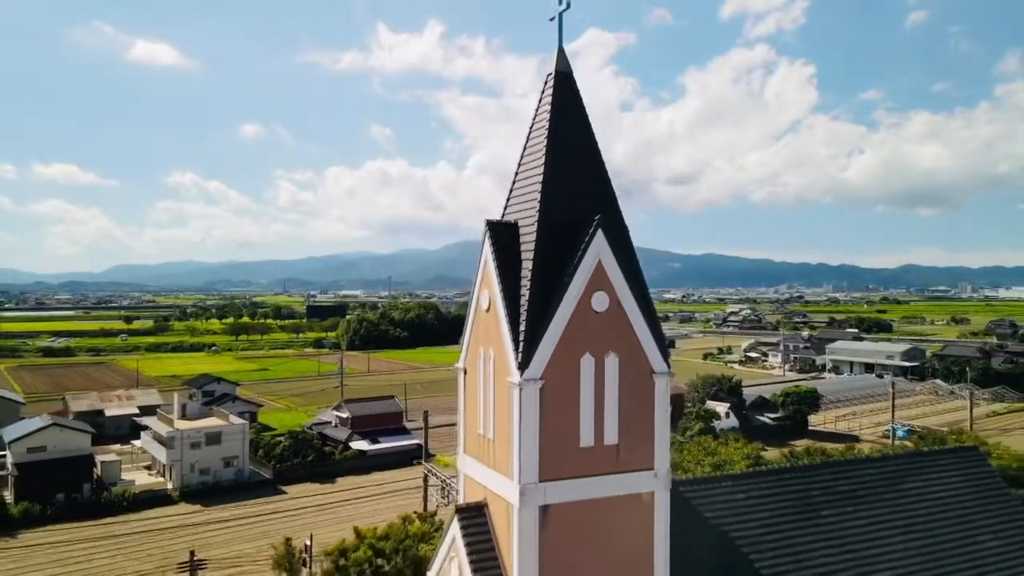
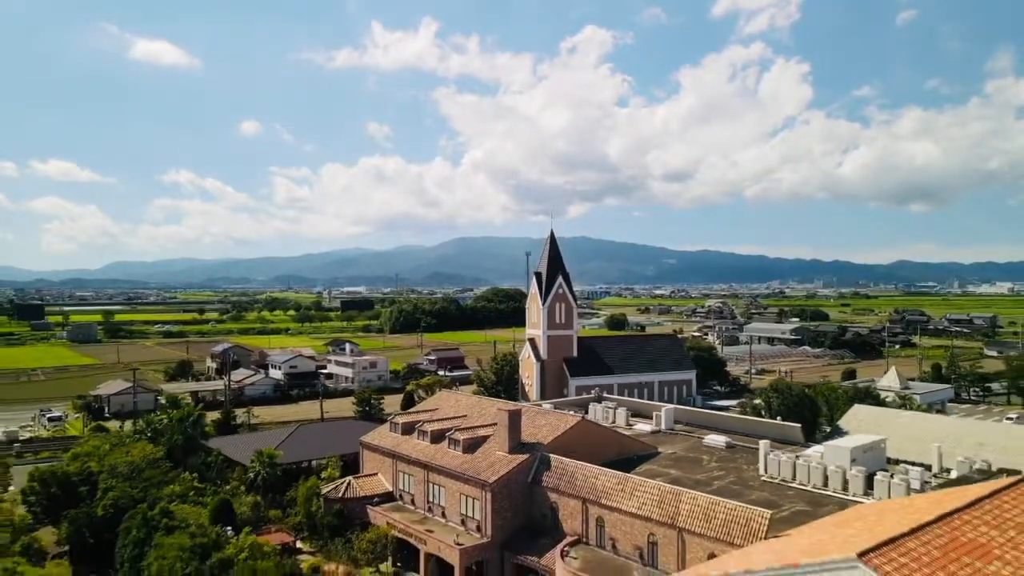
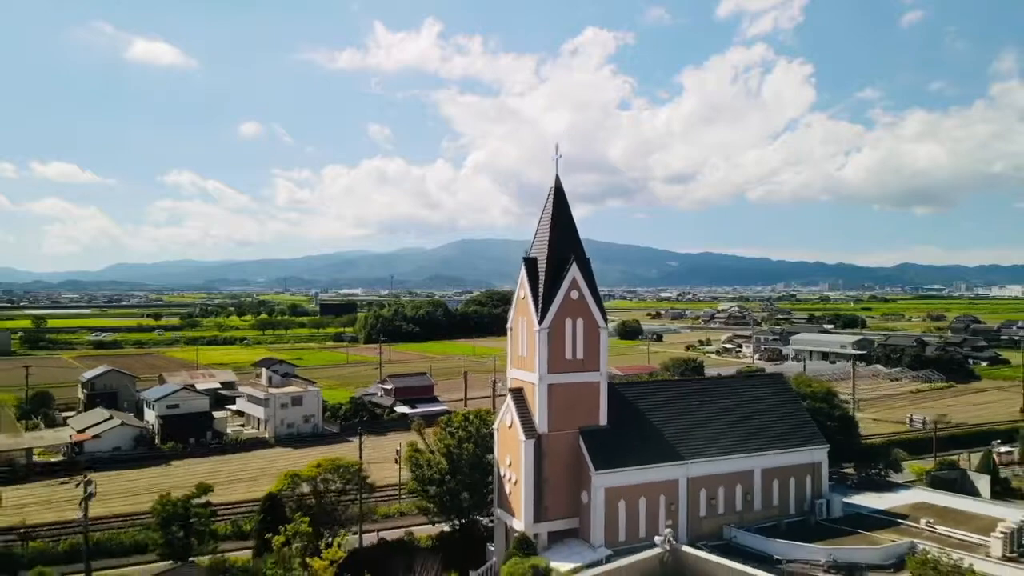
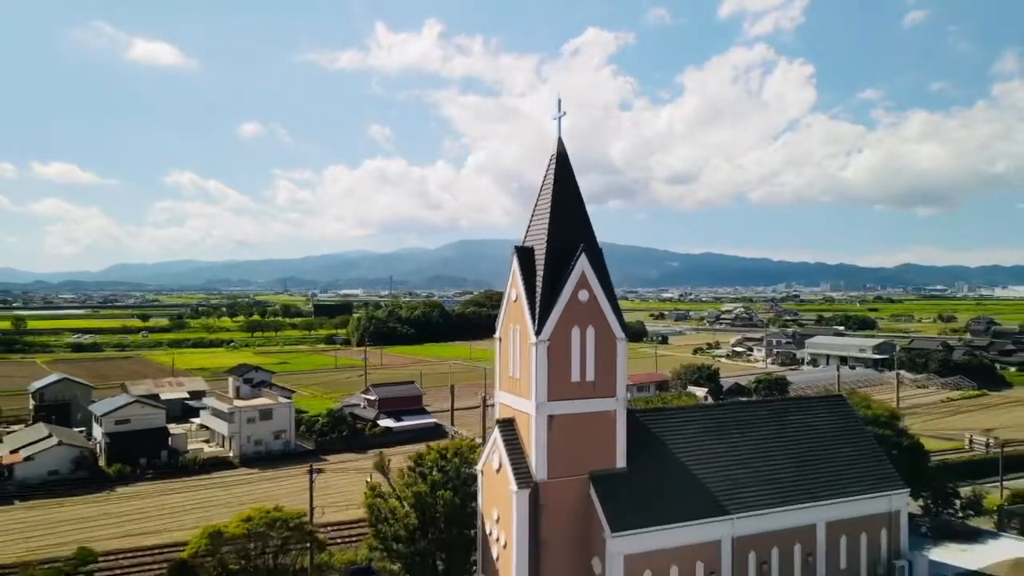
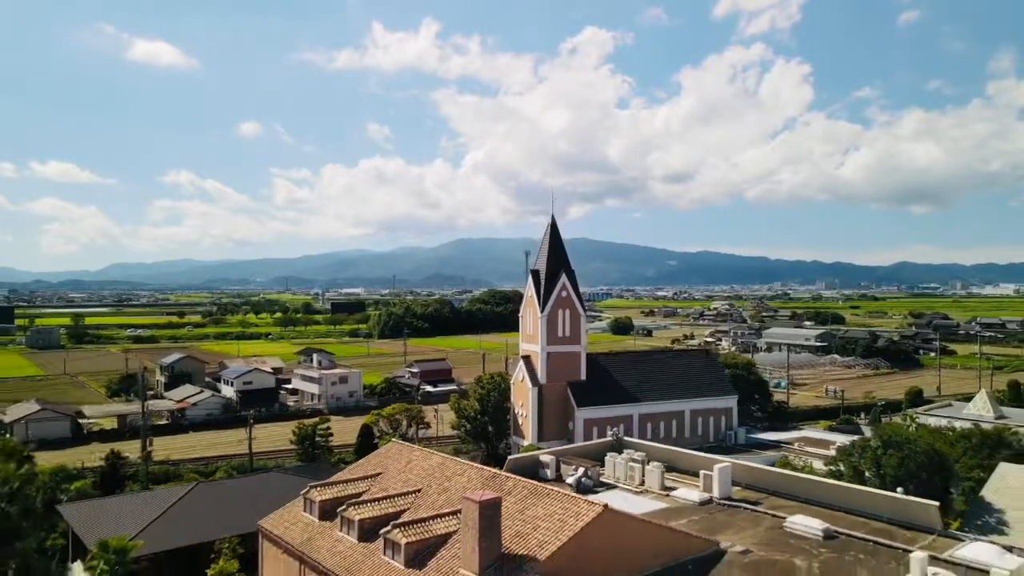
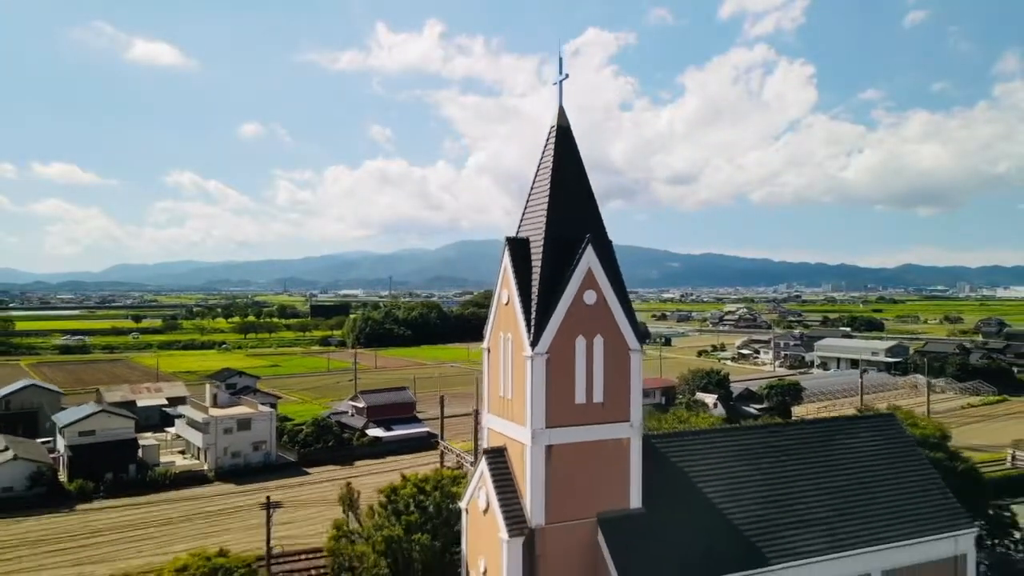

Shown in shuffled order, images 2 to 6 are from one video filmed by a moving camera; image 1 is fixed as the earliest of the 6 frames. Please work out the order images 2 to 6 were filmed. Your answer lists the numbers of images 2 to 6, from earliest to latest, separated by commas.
6, 4, 3, 5, 2
